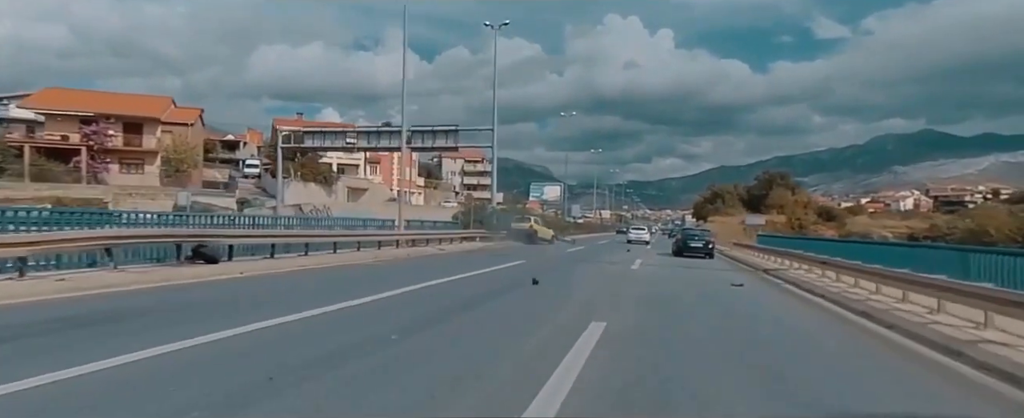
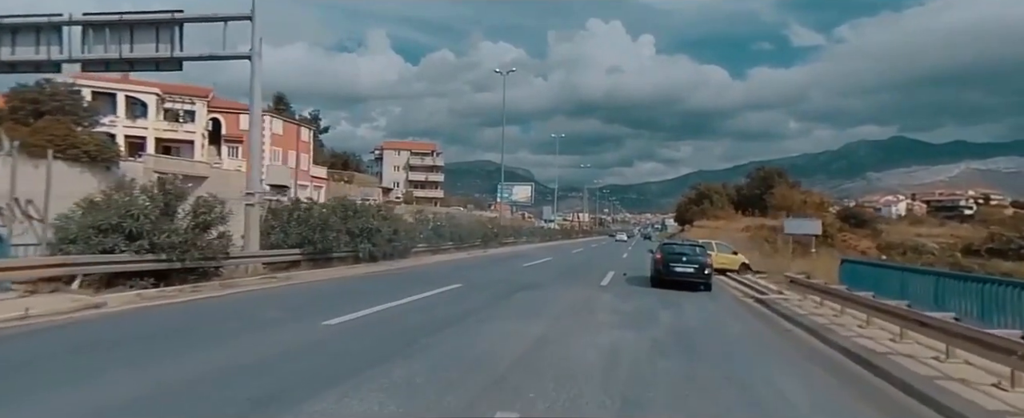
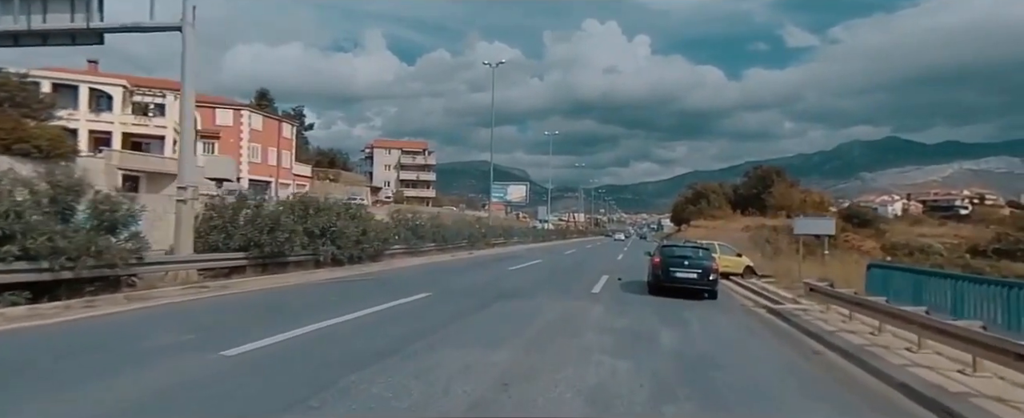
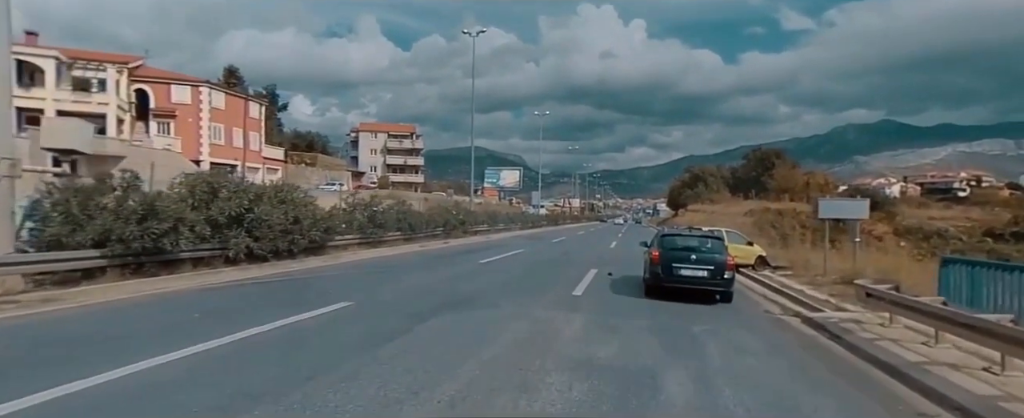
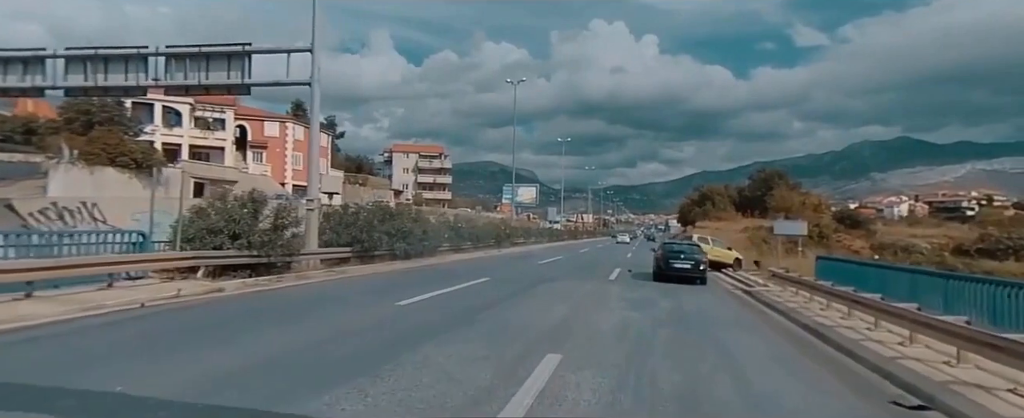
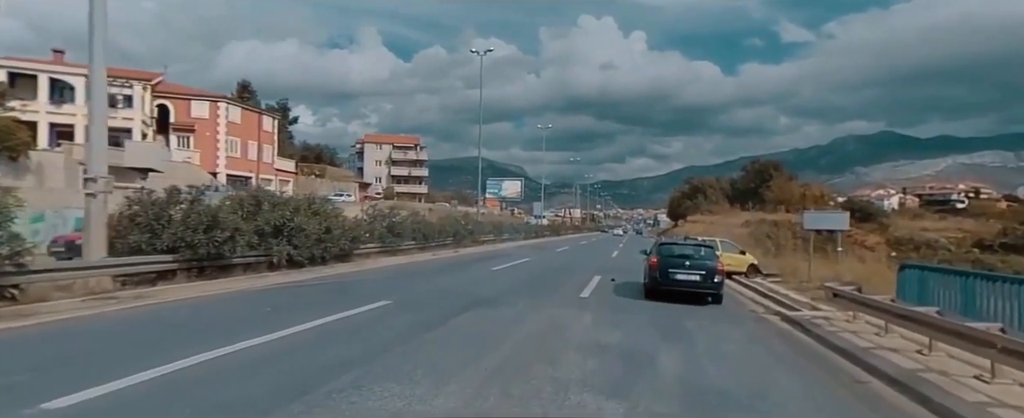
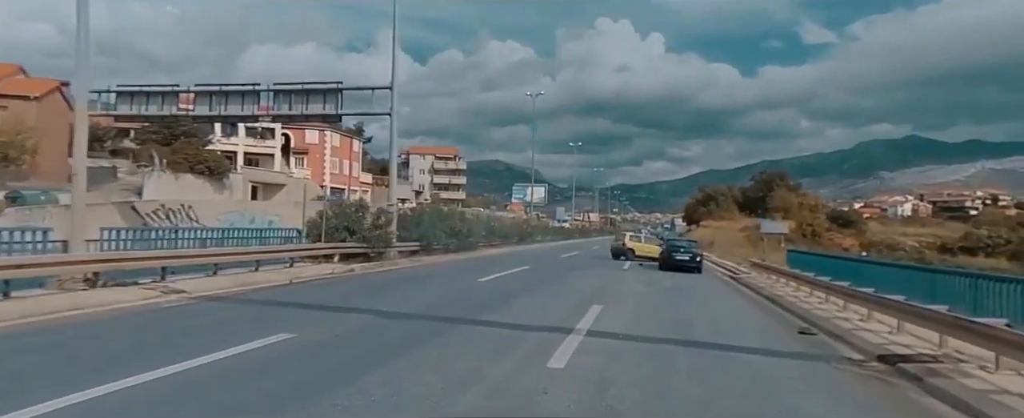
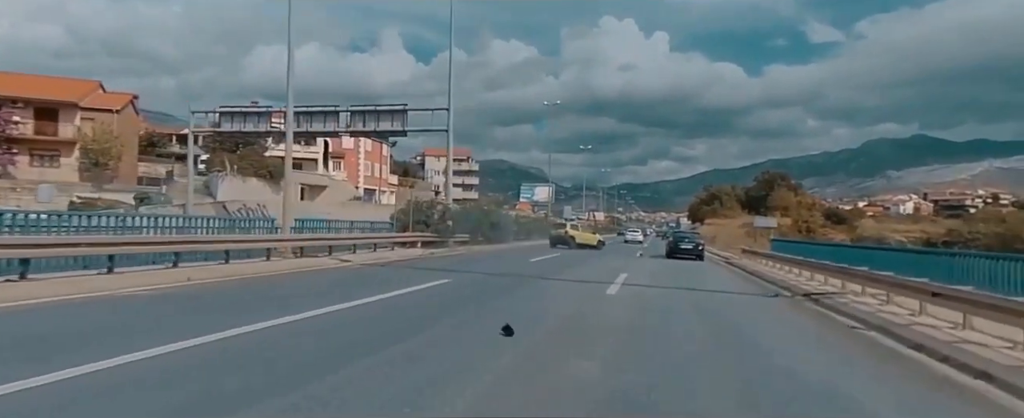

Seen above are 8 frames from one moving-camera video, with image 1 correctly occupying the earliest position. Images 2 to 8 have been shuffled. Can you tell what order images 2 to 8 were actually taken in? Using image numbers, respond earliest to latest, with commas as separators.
8, 7, 5, 2, 3, 6, 4
